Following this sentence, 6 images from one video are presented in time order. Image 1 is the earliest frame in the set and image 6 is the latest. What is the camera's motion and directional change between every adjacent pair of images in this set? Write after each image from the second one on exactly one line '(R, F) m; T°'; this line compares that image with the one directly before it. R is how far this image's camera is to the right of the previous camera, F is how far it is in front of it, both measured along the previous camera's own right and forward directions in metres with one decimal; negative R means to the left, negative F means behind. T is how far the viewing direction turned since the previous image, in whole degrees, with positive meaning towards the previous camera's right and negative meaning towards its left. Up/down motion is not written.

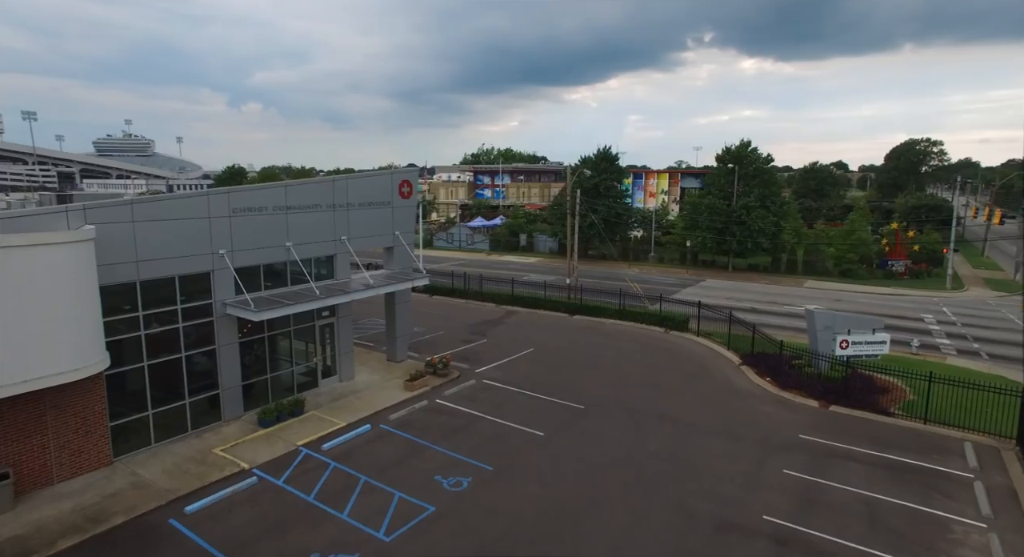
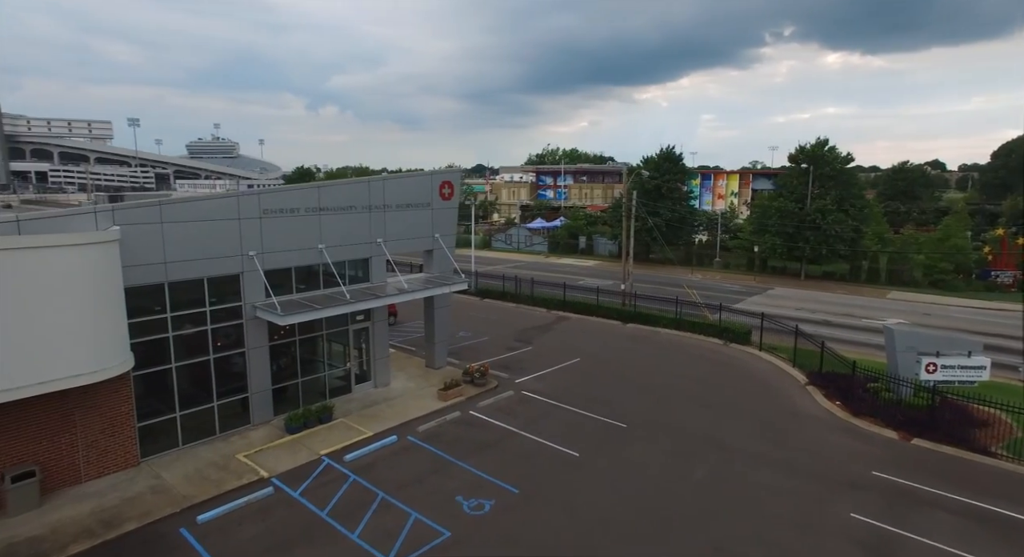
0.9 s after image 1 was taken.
(+0.8, +1.1) m; -6°
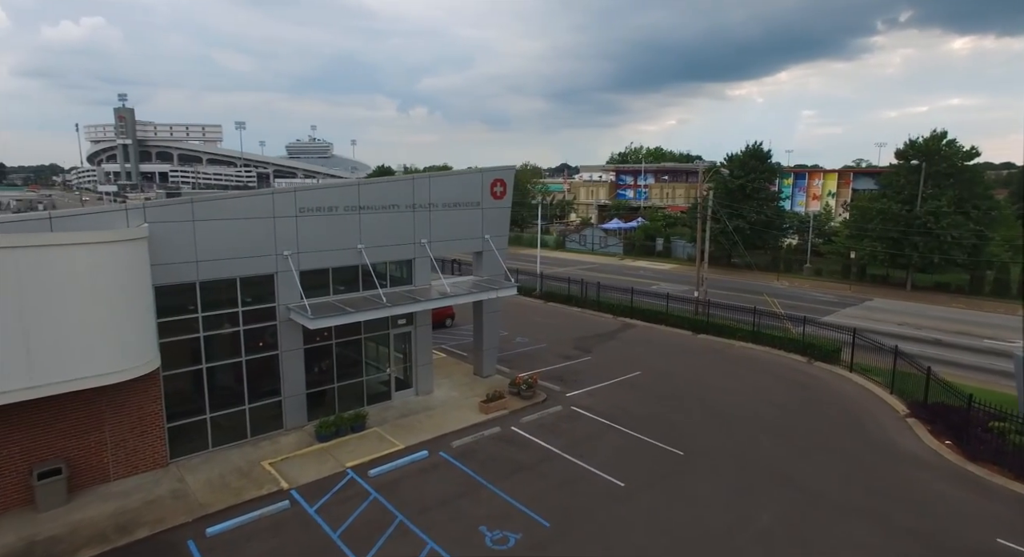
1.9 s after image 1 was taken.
(+0.9, +1.4) m; -8°
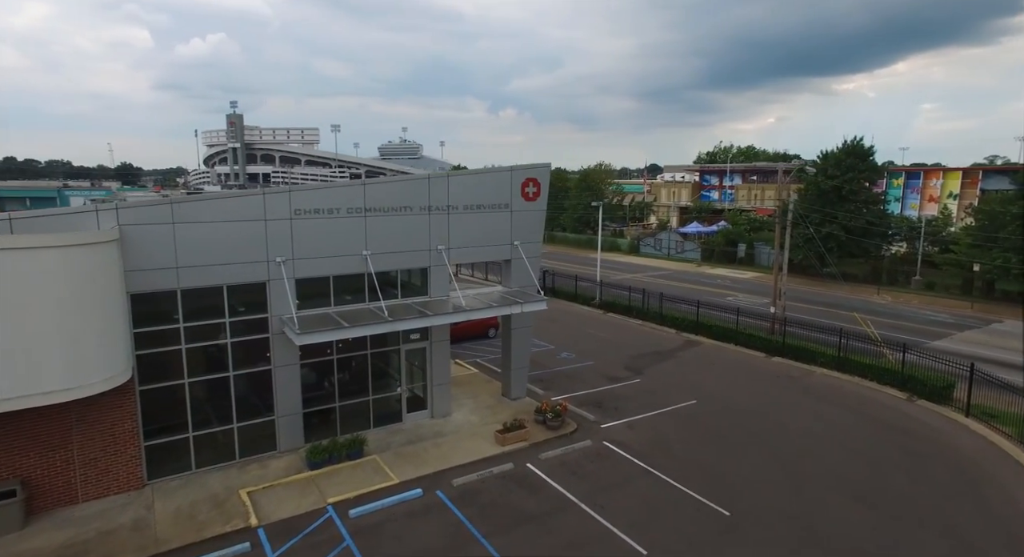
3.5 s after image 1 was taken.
(+1.6, +2.3) m; -8°
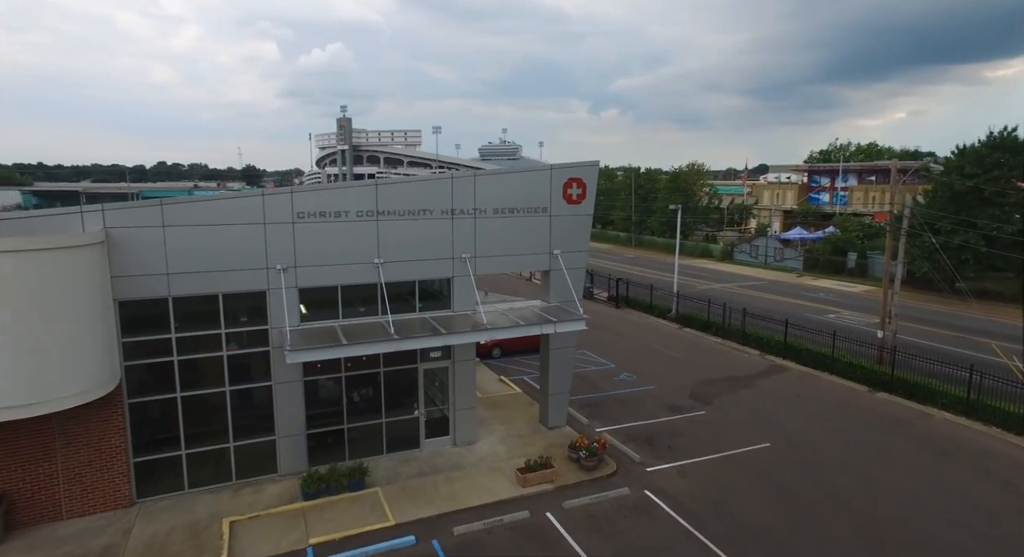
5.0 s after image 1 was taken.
(+1.5, +2.1) m; -9°
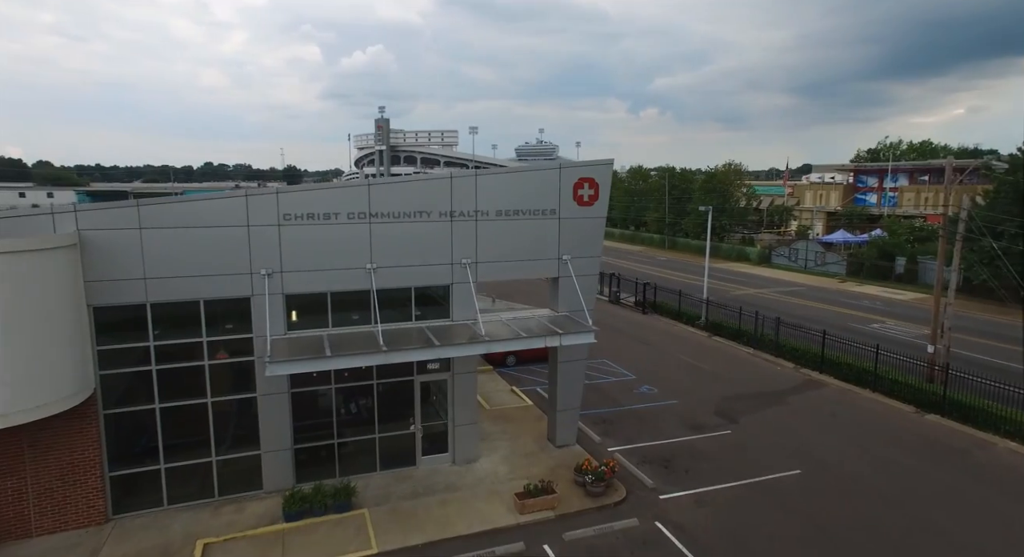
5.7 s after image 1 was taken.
(+0.7, +1.1) m; -4°
